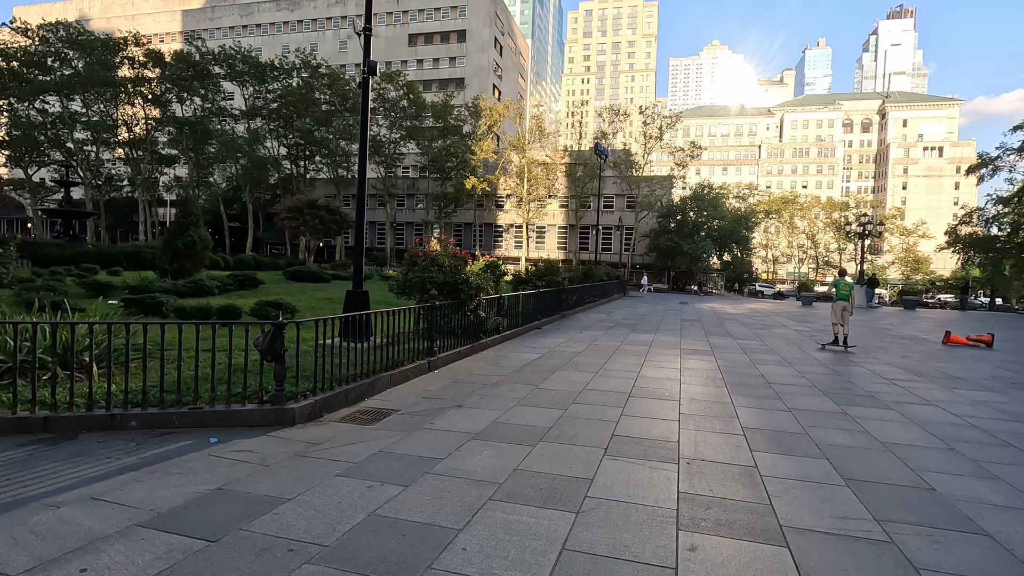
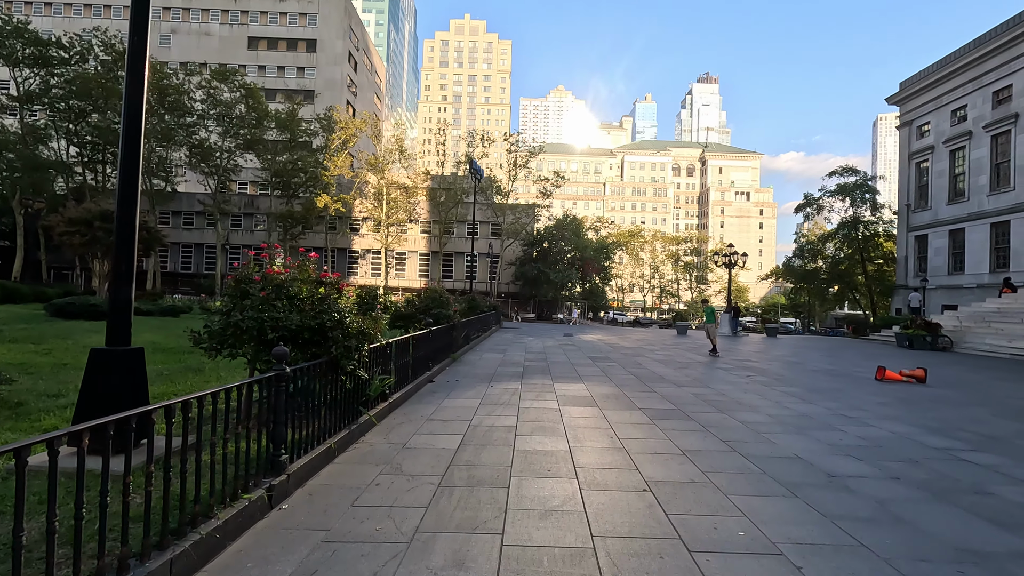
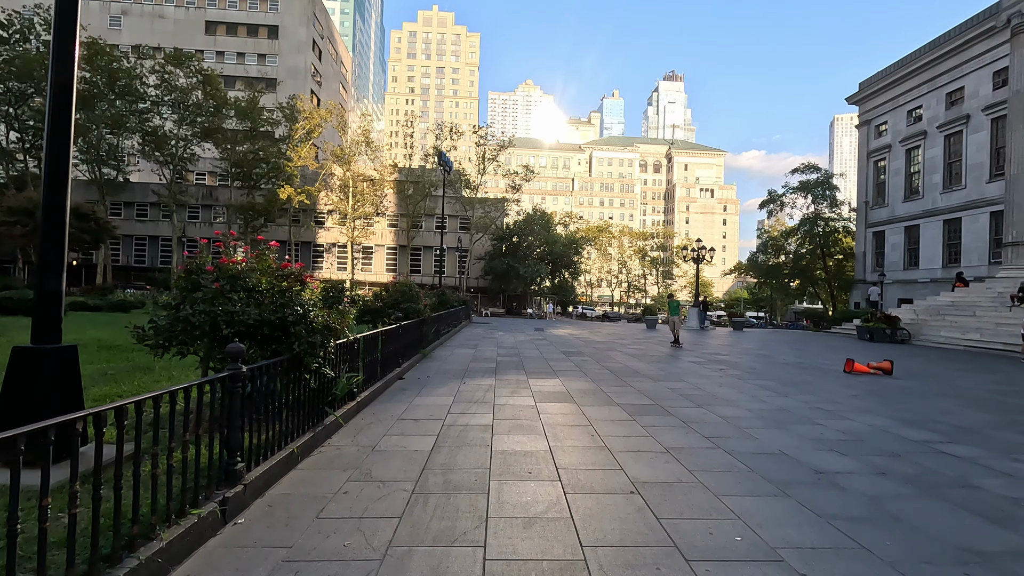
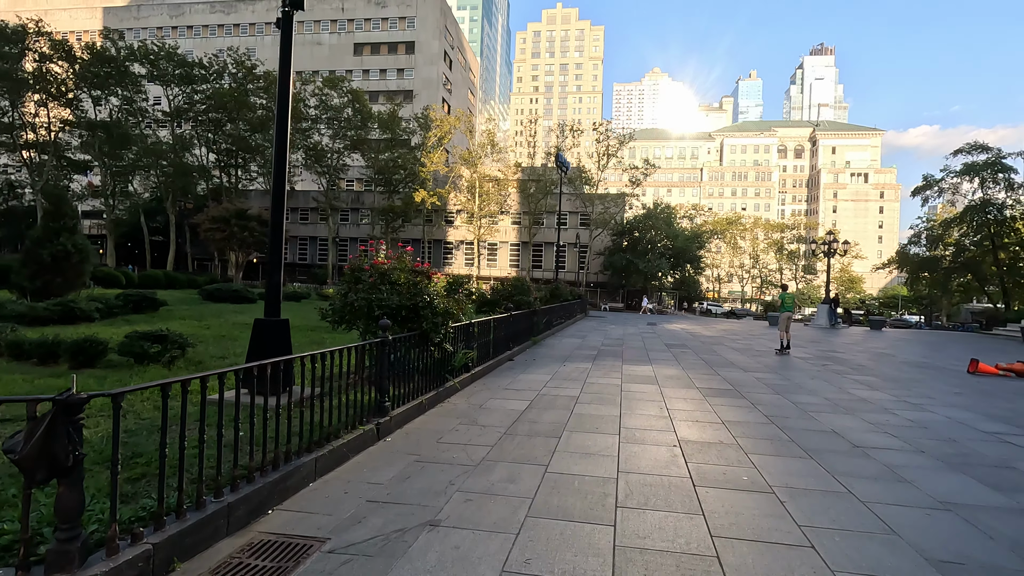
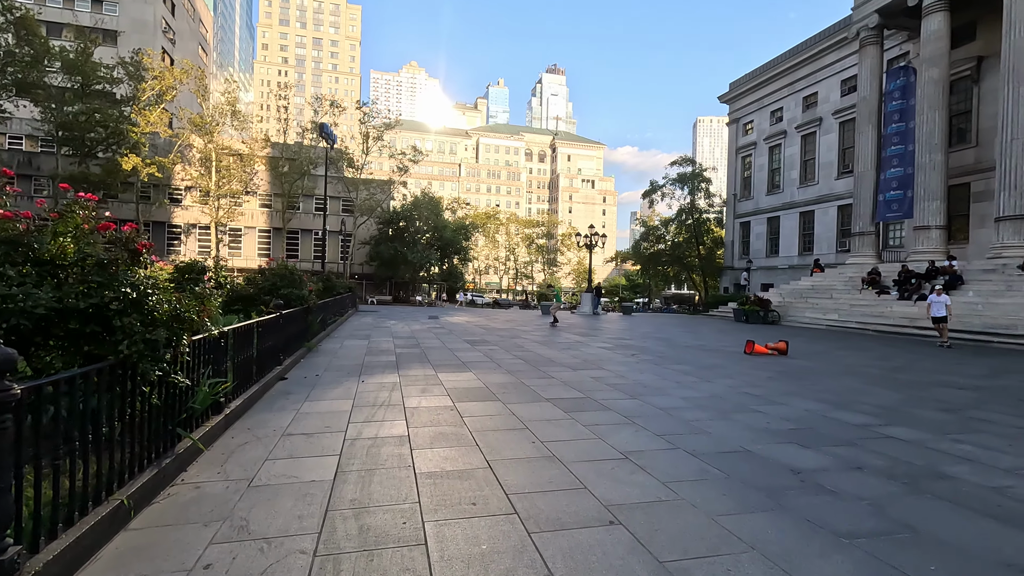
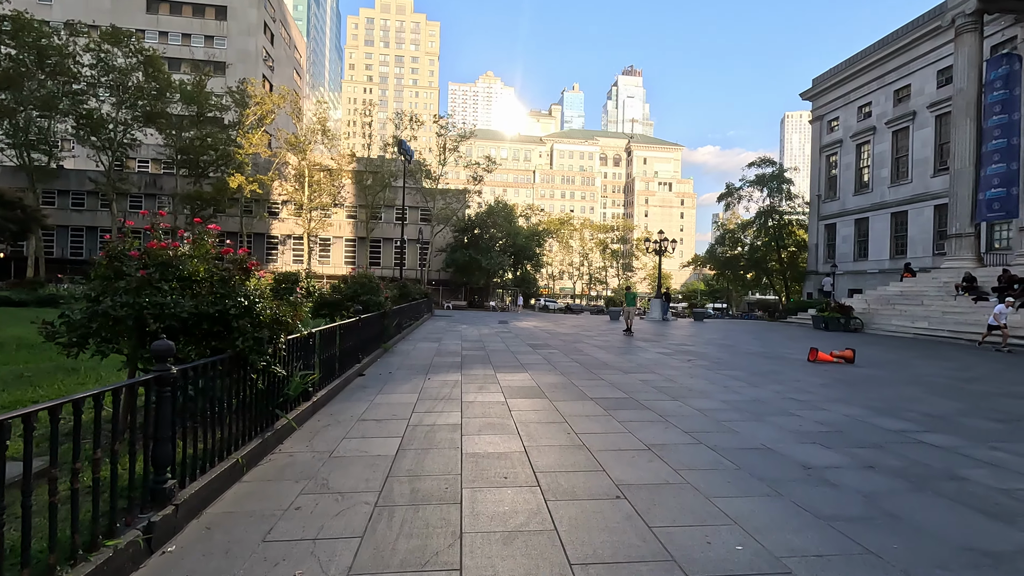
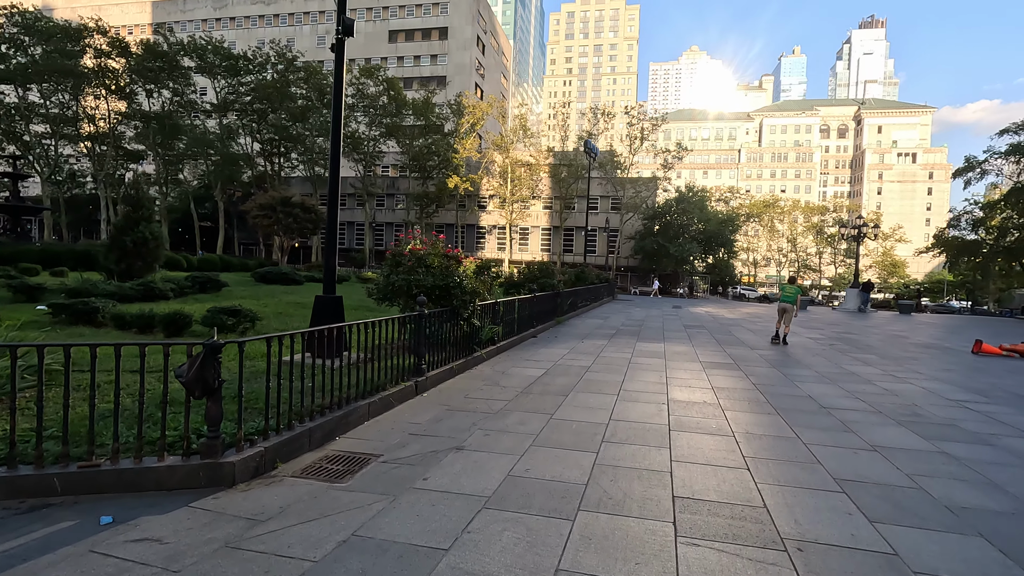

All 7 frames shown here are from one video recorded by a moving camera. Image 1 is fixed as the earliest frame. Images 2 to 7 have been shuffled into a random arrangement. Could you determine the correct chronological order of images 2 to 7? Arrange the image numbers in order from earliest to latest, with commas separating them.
7, 4, 2, 3, 6, 5
